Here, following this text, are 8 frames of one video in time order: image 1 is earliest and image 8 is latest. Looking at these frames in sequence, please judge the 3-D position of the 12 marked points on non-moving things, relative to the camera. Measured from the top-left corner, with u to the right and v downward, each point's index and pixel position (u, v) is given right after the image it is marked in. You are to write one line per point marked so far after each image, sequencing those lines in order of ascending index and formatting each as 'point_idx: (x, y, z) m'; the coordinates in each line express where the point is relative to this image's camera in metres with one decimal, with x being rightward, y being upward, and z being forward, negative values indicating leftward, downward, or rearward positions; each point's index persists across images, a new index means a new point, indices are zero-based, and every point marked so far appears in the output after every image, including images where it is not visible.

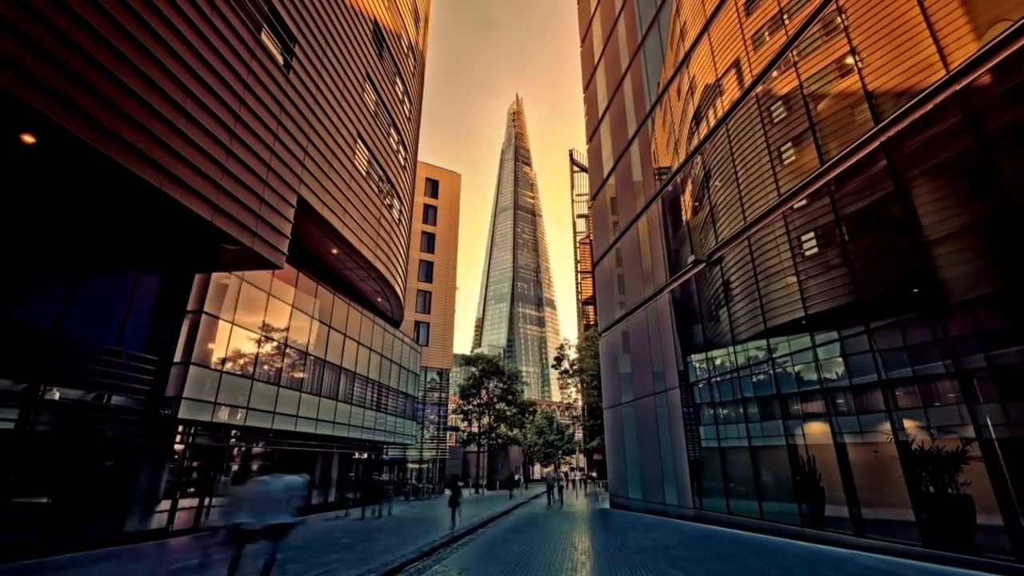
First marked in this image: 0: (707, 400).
0: (+6.3, -4.2, +14.5) m
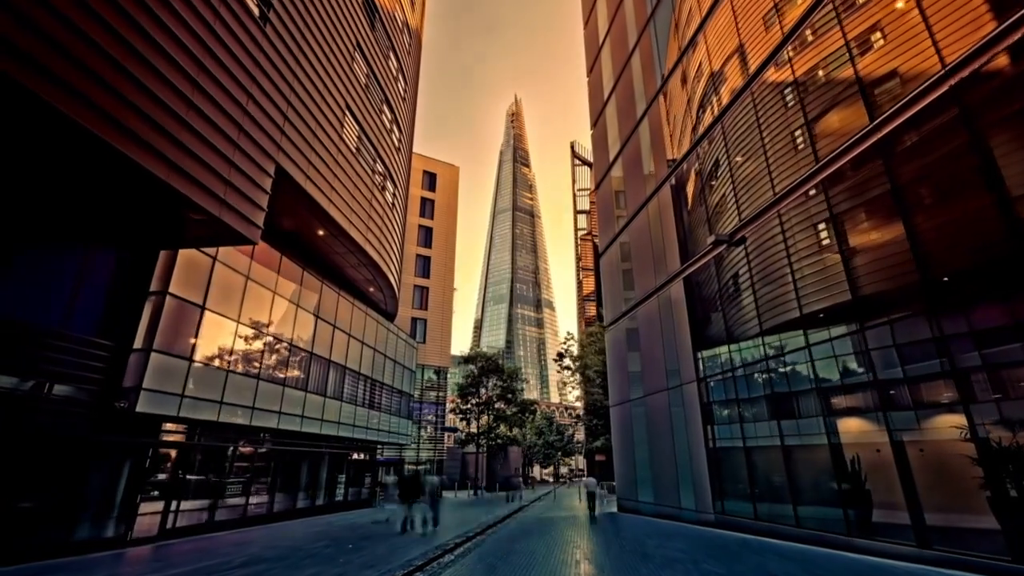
0: (+6.3, -3.7, +13.3) m
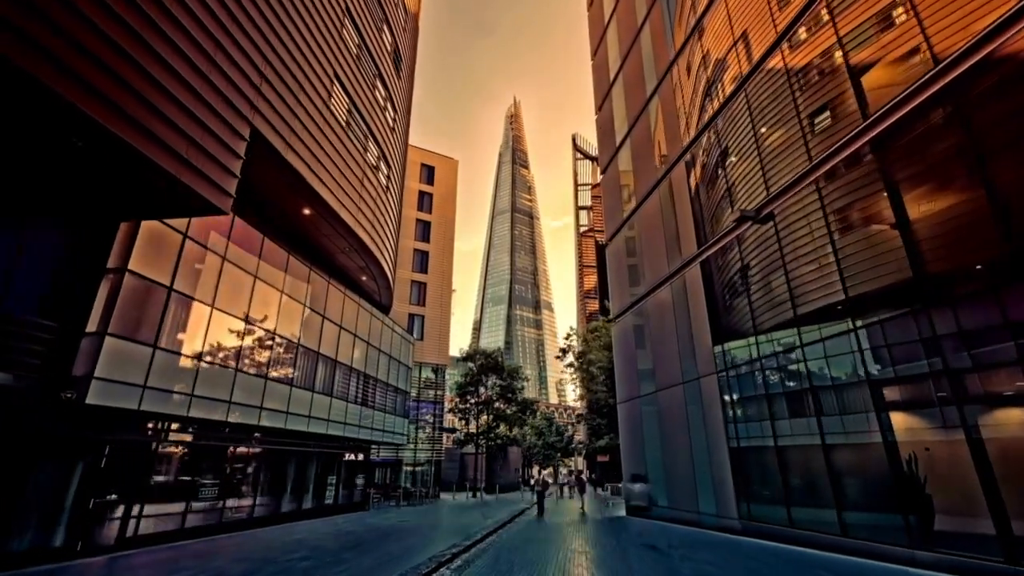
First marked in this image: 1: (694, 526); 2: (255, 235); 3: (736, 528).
0: (+6.4, -3.3, +12.2) m
1: (+5.7, -7.5, +13.0) m
2: (-8.2, +1.7, +13.2) m
3: (+6.2, -6.6, +11.5) m
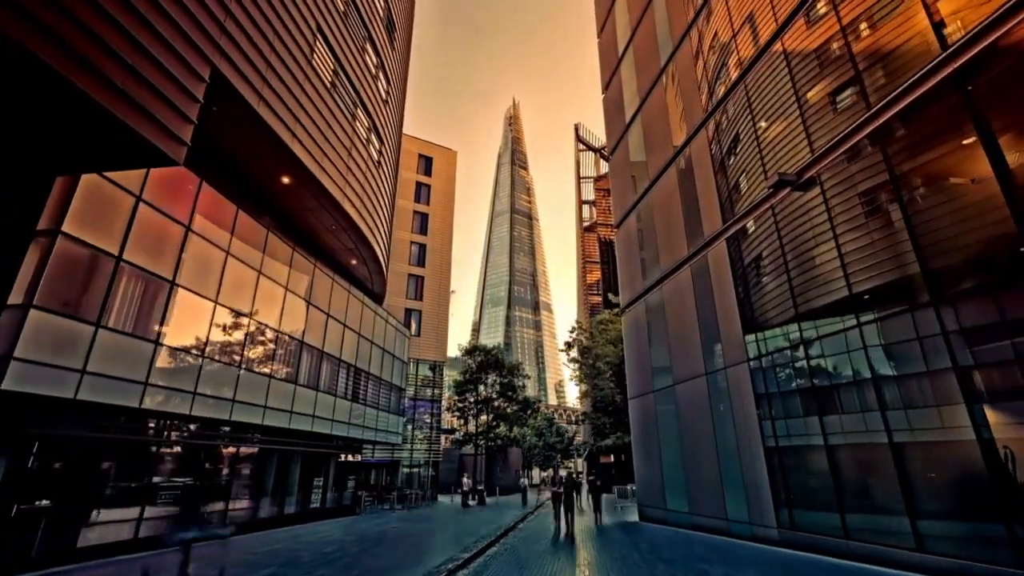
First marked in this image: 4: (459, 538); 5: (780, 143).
0: (+6.6, -2.7, +10.8) m
1: (+5.8, -6.9, +11.6) m
2: (-8.1, +2.3, +11.8) m
3: (+6.3, -6.1, +10.1) m
4: (-1.6, -7.6, +12.7) m
5: (+7.1, +3.8, +11.1) m
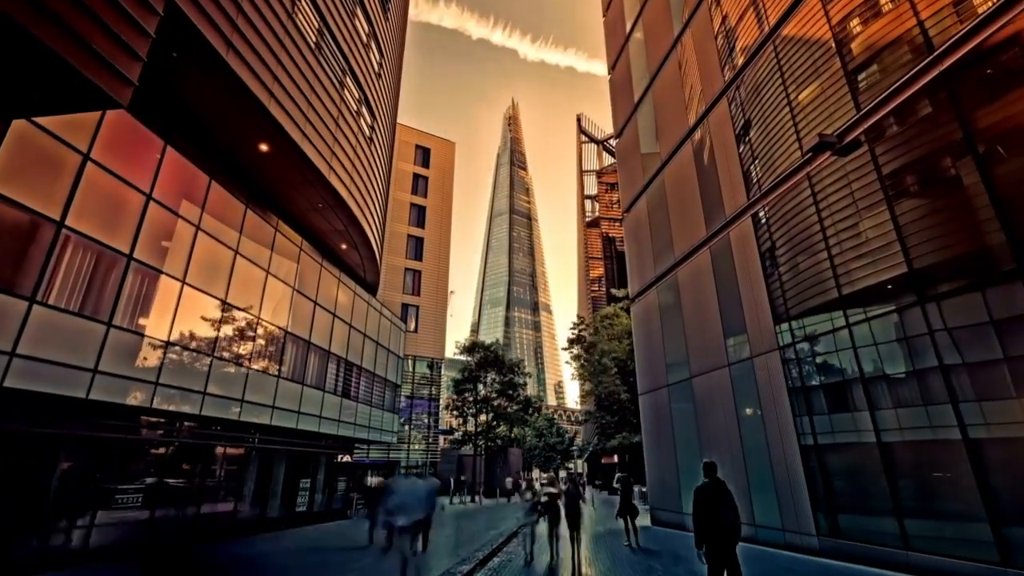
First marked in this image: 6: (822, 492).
0: (+6.7, -2.2, +9.7) m
1: (+5.9, -6.4, +10.4) m
2: (-8.0, +2.8, +10.6) m
3: (+6.4, -5.6, +8.9) m
4: (-1.5, -7.1, +11.5) m
5: (+7.2, +4.3, +10.0) m
6: (+6.5, -4.4, +8.8) m
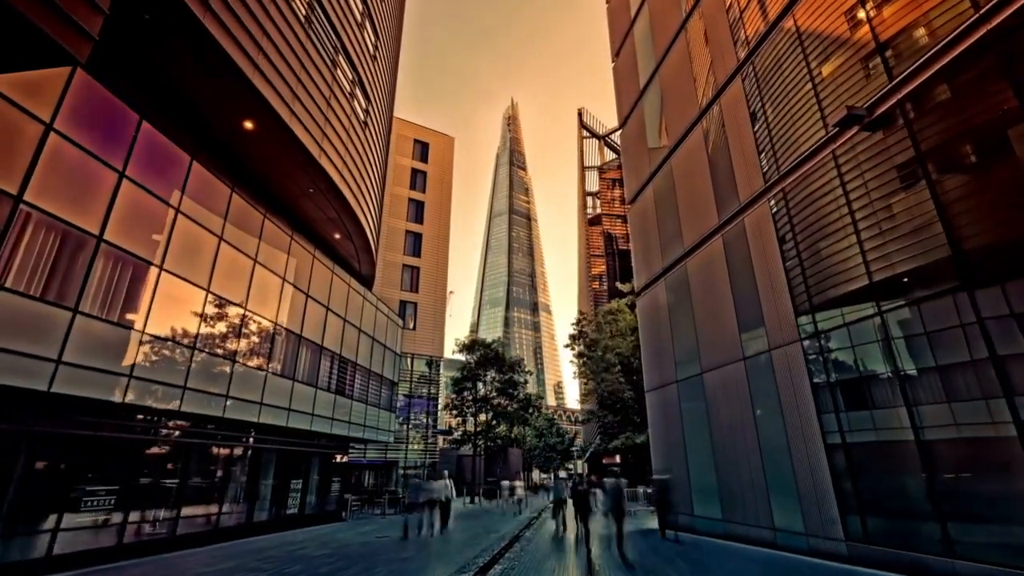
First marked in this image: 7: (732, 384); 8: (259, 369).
0: (+6.7, -1.9, +9.0) m
1: (+6.0, -6.1, +9.8) m
2: (-7.9, +3.1, +9.9) m
3: (+6.5, -5.3, +8.3) m
4: (-1.4, -6.8, +10.8) m
5: (+7.3, +4.6, +9.3) m
6: (+6.6, -4.1, +8.2) m
7: (+6.0, -2.6, +11.4) m
8: (-7.6, -2.5, +12.7) m
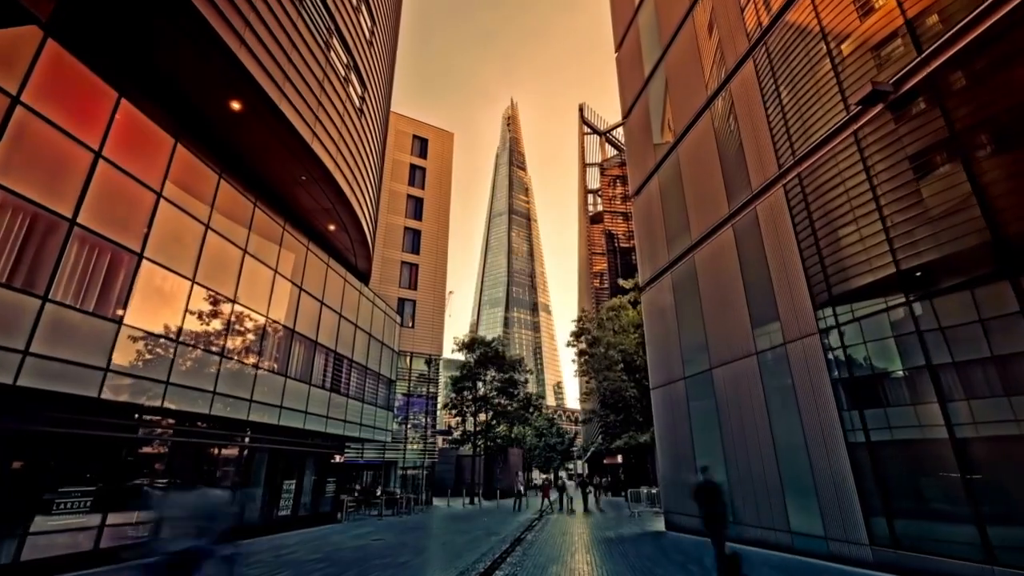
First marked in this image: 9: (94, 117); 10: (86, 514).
0: (+6.8, -1.7, +8.5) m
1: (+6.0, -5.9, +9.3) m
2: (-7.9, +3.3, +9.4) m
3: (+6.5, -5.1, +7.8) m
4: (-1.4, -6.6, +10.3) m
5: (+7.3, +4.8, +8.8) m
6: (+6.6, -3.8, +7.7) m
7: (+6.0, -2.4, +10.9) m
8: (-7.6, -2.3, +12.2) m
9: (-7.9, +3.2, +7.9) m
10: (-8.5, -4.6, +8.4) m
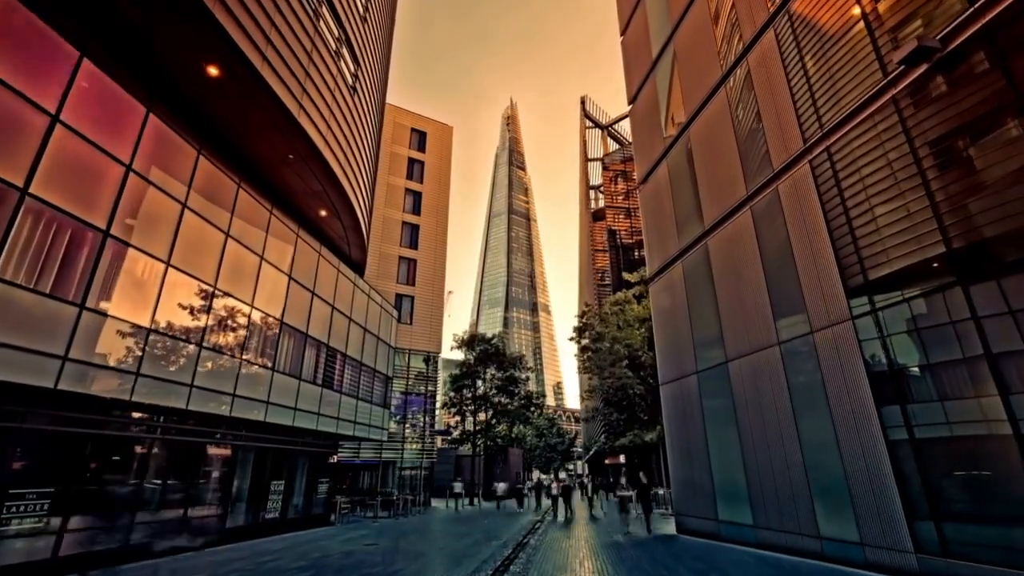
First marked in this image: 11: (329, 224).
0: (+6.8, -1.3, +7.8) m
1: (+6.1, -5.5, +8.5) m
2: (-7.8, +3.7, +8.7) m
3: (+6.6, -4.7, +7.0) m
4: (-1.3, -6.3, +9.6) m
5: (+7.4, +5.2, +8.1) m
6: (+6.7, -3.5, +6.9) m
7: (+6.1, -2.1, +10.1) m
8: (-7.5, -1.9, +11.4) m
9: (-7.9, +3.5, +7.1) m
10: (-8.5, -4.2, +7.7) m
11: (-6.6, +2.2, +15.1) m
